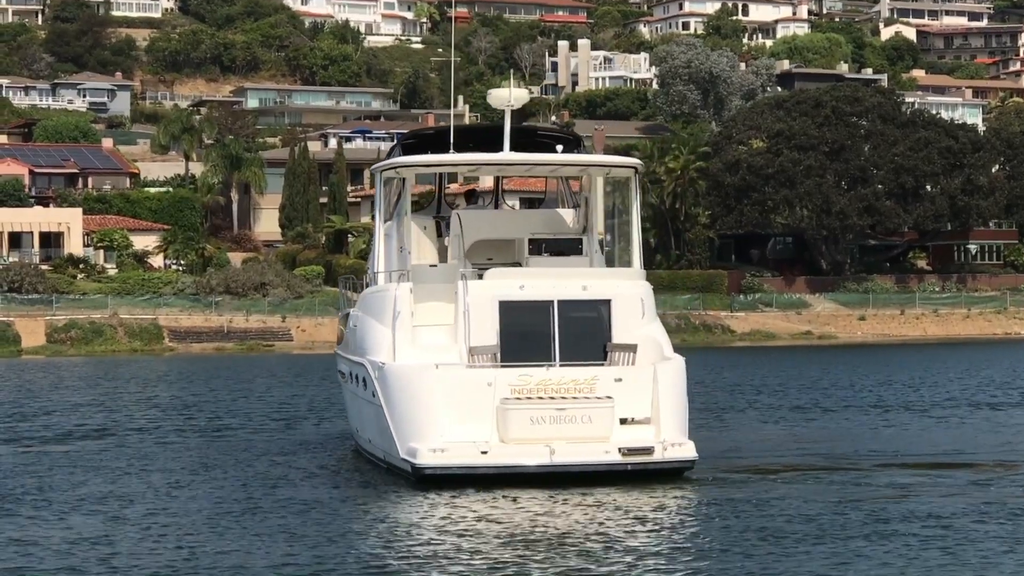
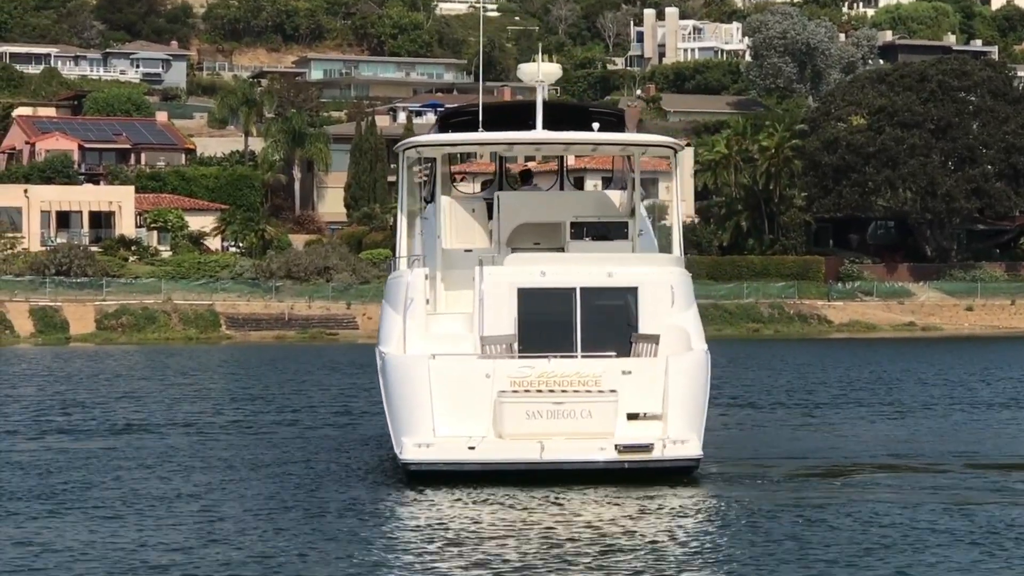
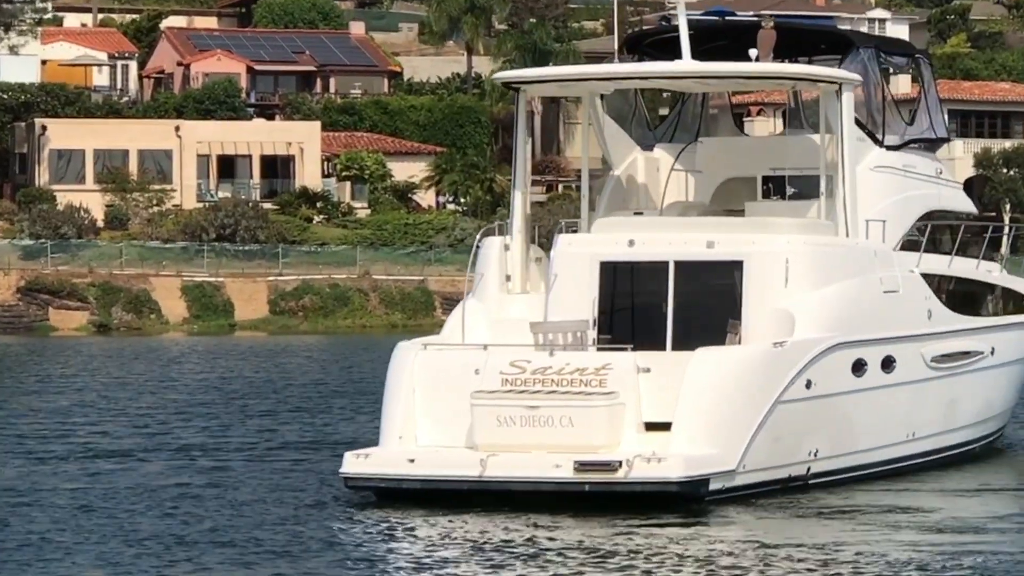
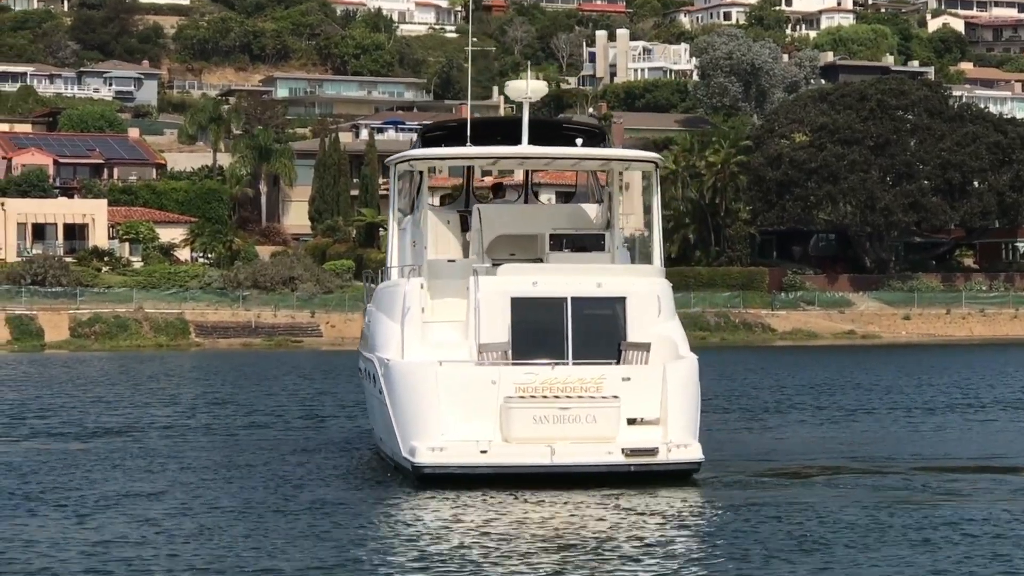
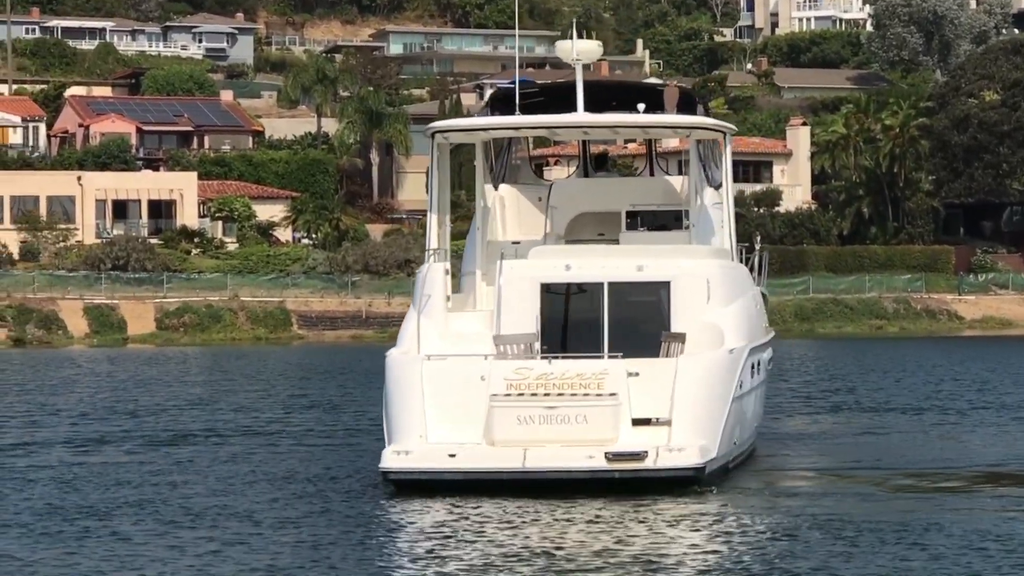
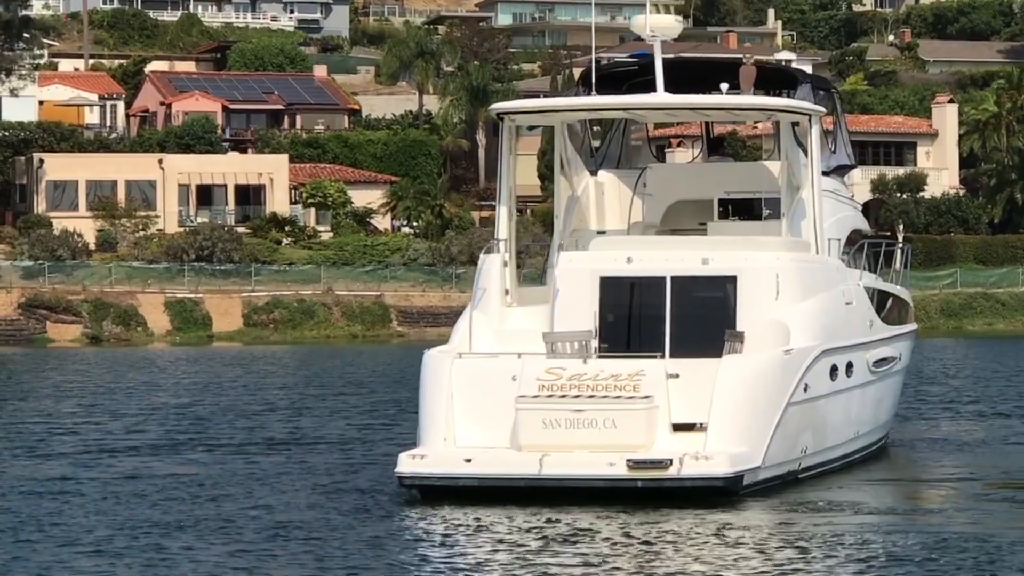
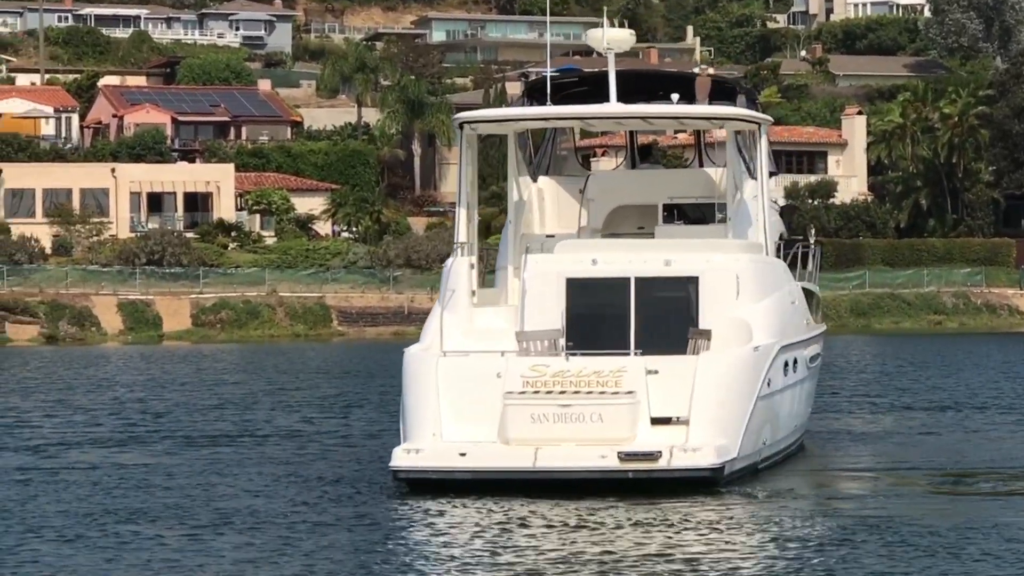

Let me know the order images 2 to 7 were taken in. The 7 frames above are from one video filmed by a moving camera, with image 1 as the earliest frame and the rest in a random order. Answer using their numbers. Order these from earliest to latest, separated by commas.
4, 2, 5, 7, 6, 3
